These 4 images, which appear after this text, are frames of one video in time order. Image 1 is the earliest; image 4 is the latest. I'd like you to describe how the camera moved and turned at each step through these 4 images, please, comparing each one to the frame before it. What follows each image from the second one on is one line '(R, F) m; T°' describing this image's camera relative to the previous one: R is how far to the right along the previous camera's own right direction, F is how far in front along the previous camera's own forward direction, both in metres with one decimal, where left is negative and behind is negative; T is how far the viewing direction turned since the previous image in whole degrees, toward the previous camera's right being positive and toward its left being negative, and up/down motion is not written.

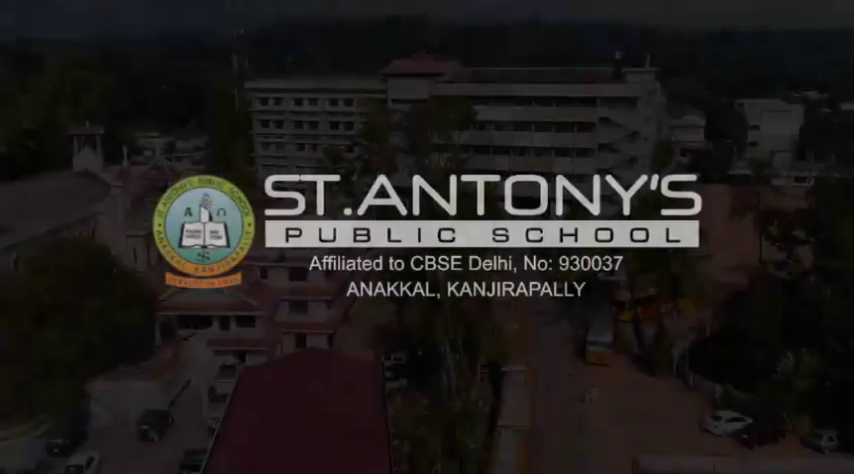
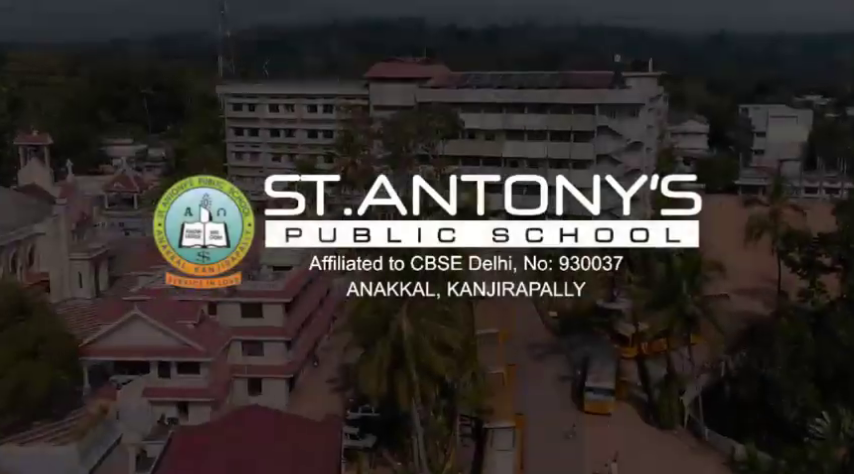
(+0.2, +1.2) m; 0°
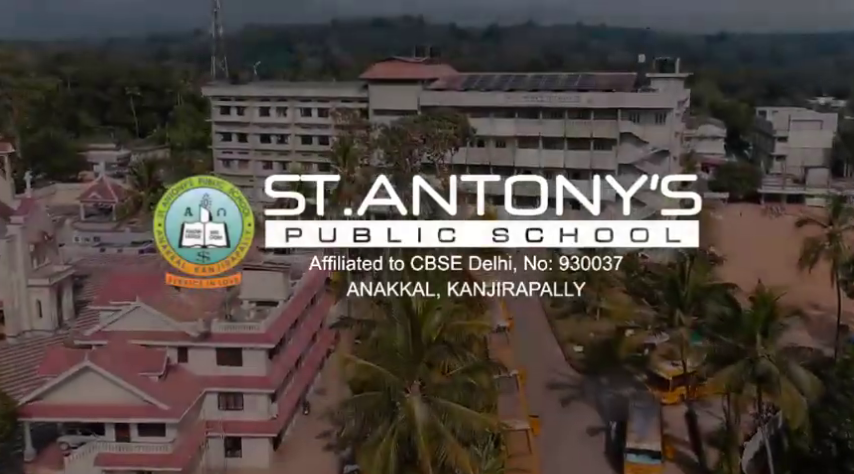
(-0.4, +5.0) m; 0°
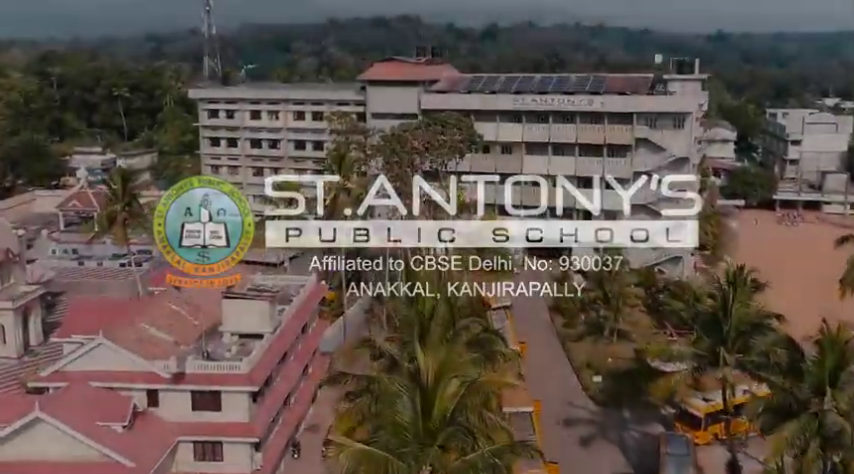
(-0.2, +3.3) m; 0°
